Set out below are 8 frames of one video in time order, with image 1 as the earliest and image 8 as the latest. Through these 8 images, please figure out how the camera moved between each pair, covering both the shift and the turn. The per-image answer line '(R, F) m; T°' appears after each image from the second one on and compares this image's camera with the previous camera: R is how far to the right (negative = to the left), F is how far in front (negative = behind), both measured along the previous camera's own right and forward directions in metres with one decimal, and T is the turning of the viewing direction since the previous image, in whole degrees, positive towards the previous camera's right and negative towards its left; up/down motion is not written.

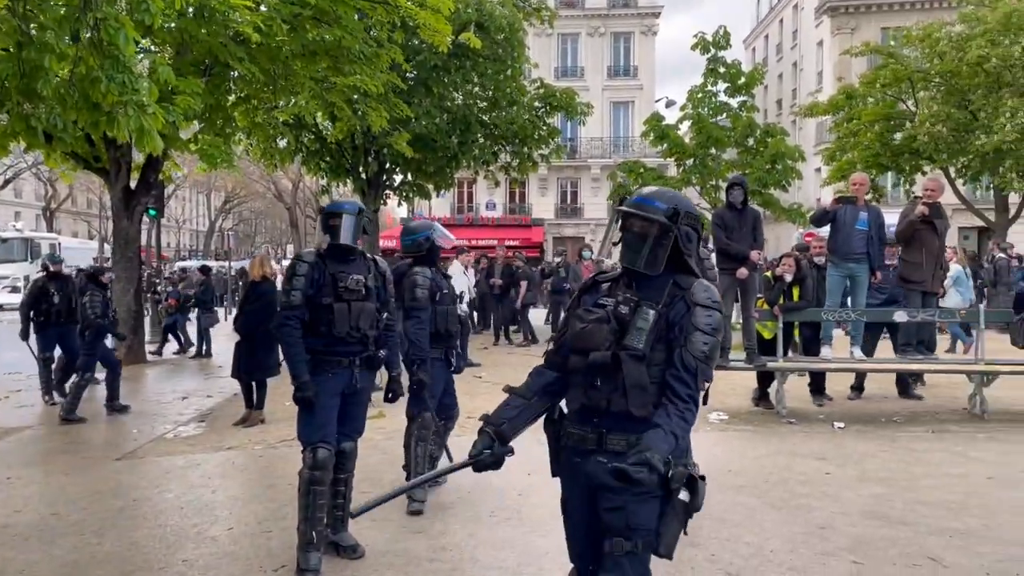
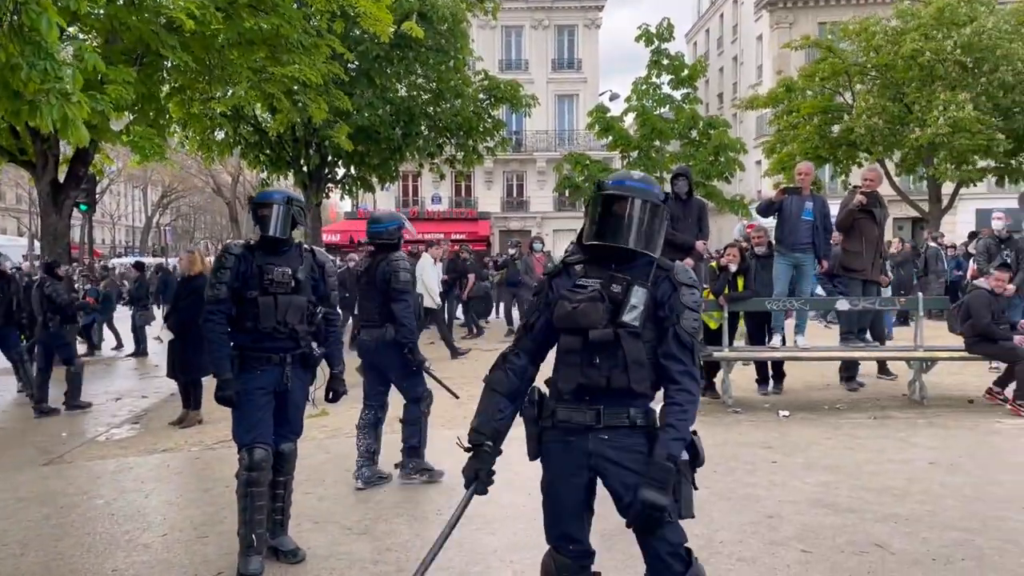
(0.0, +0.1) m; +4°
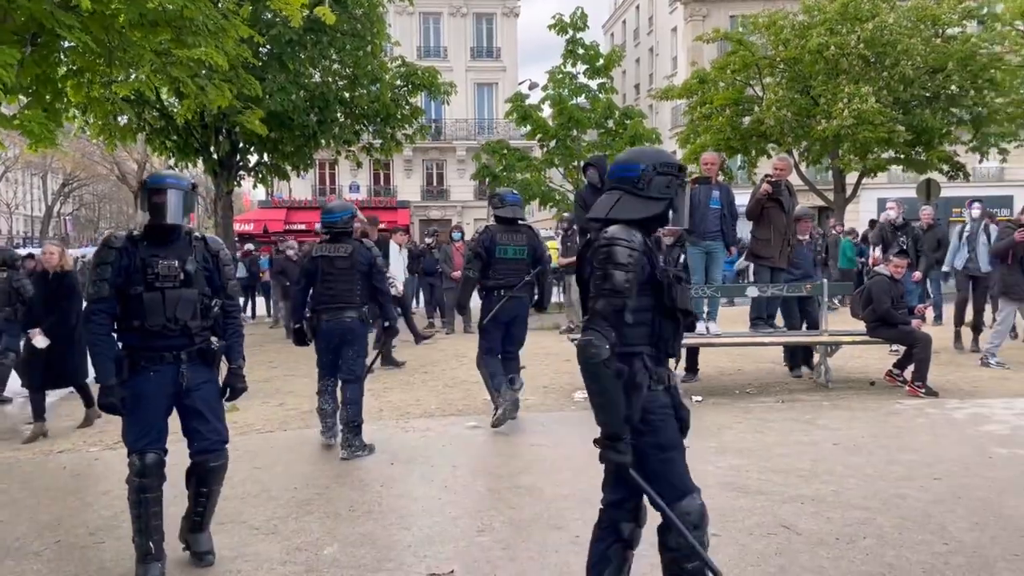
(+0.1, +0.1) m; +5°
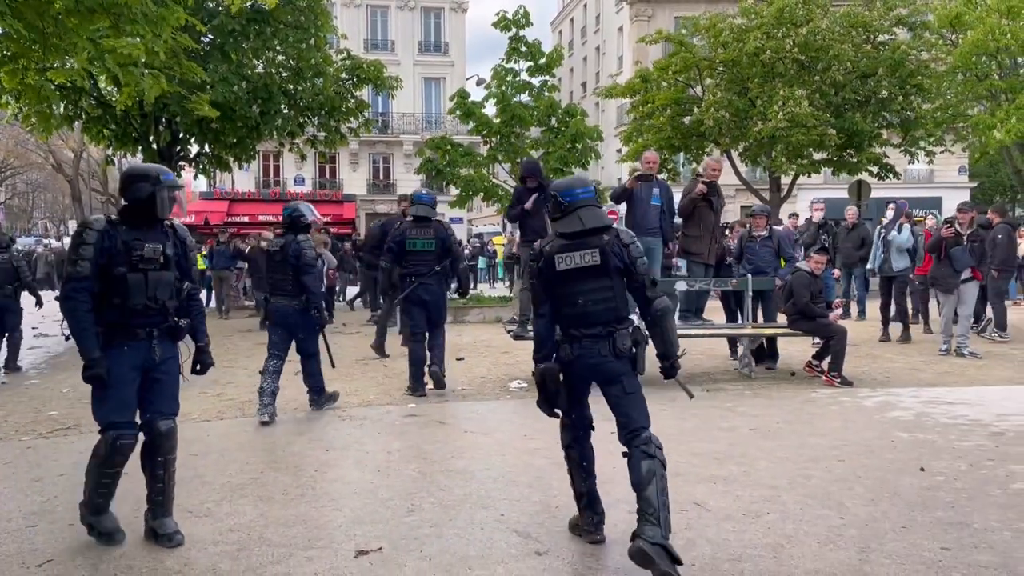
(+0.1, -0.2) m; +4°
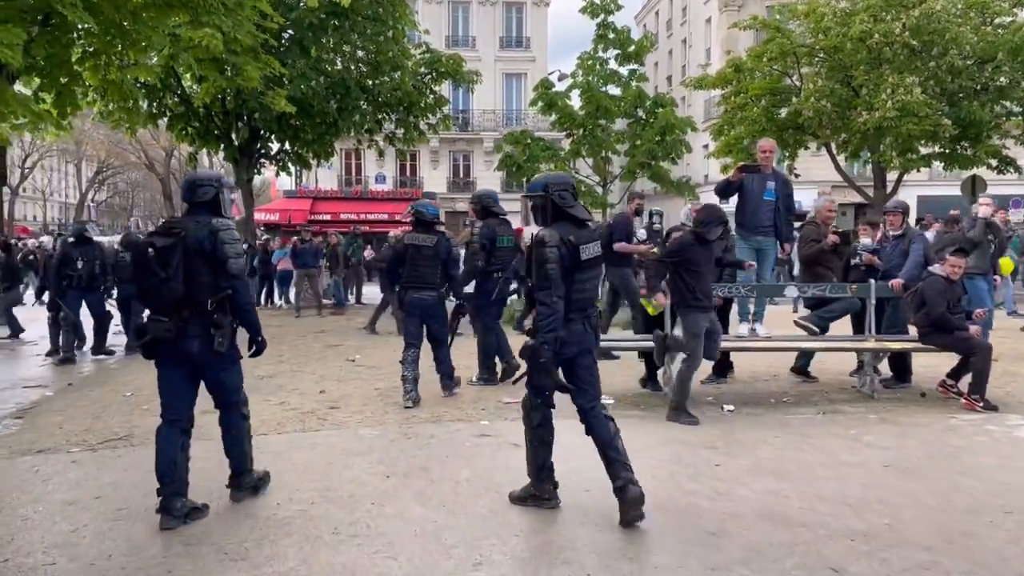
(-0.1, +0.8) m; -5°
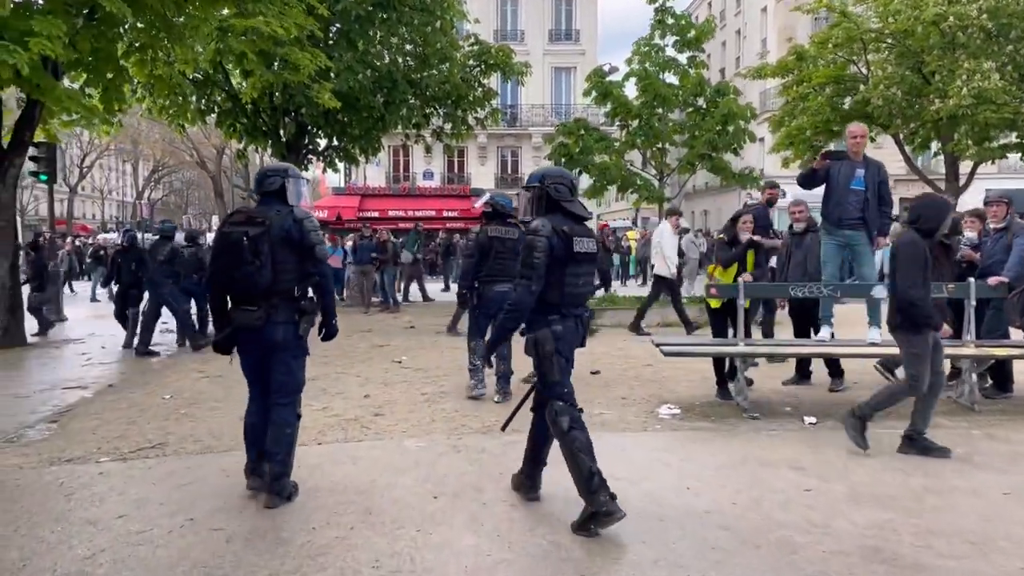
(-0.1, +0.6) m; -3°
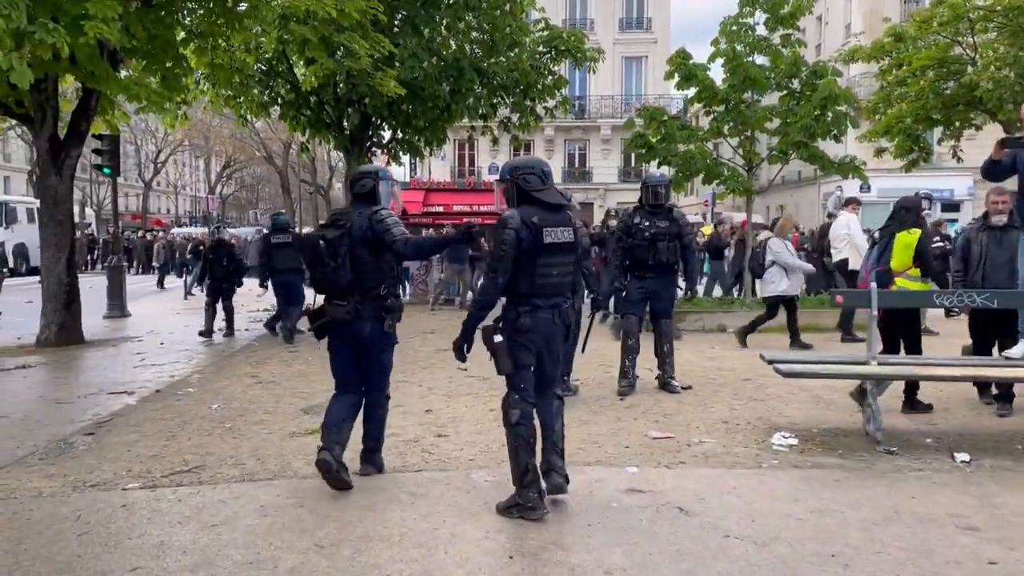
(-0.2, +1.0) m; -4°
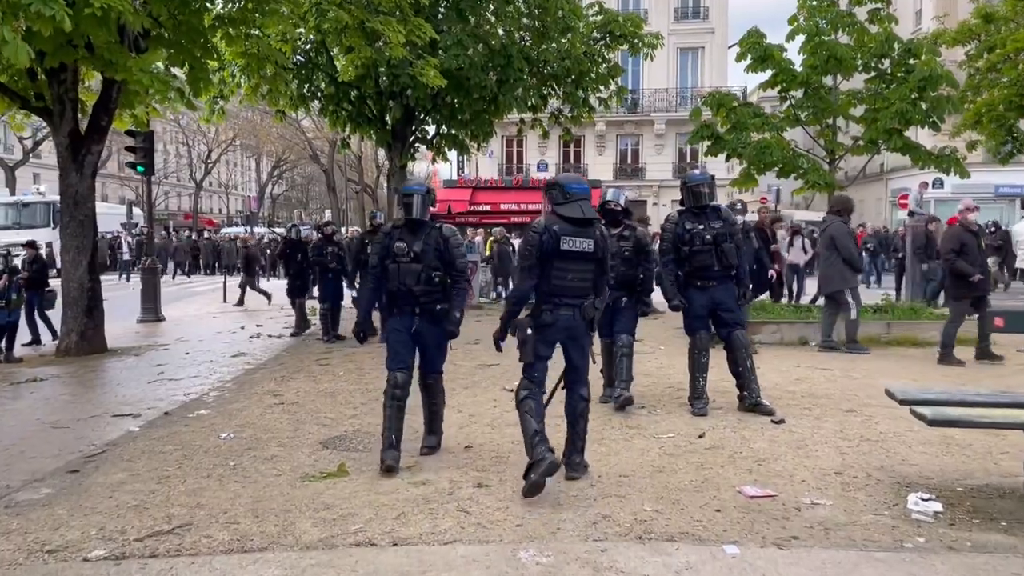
(-0.1, +1.2) m; -3°
